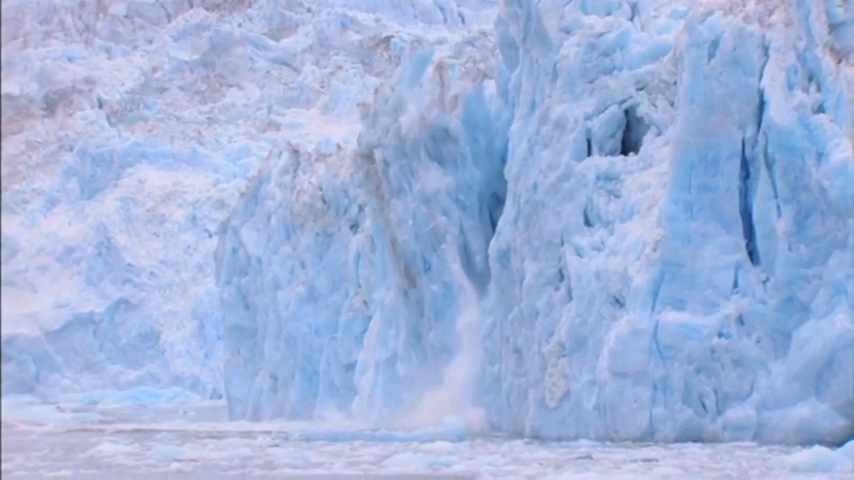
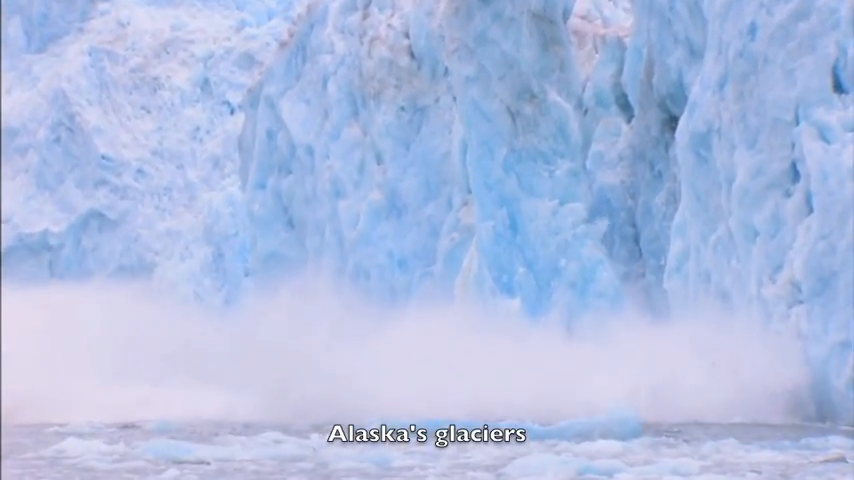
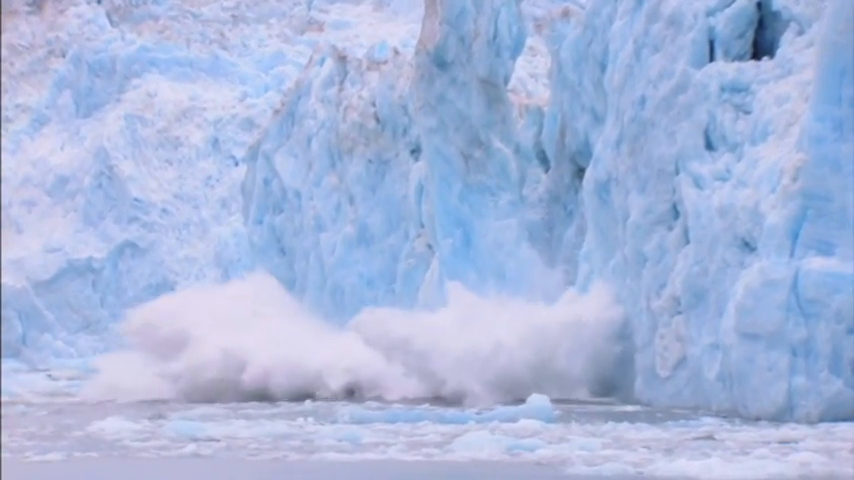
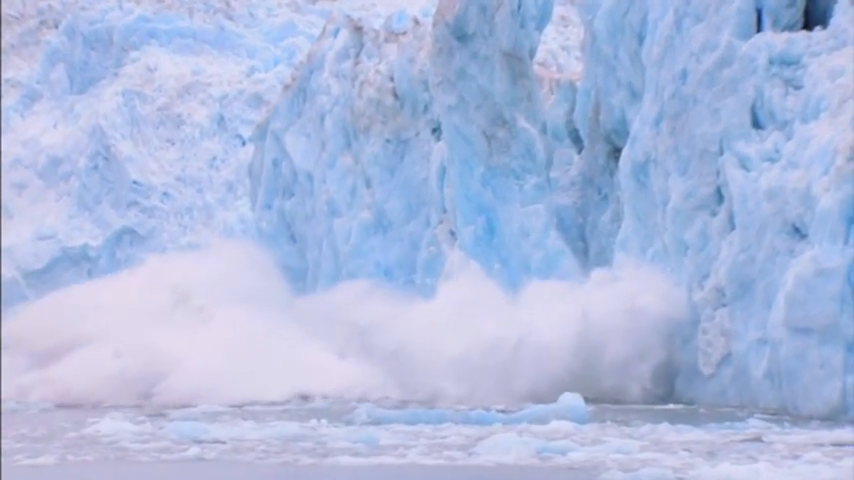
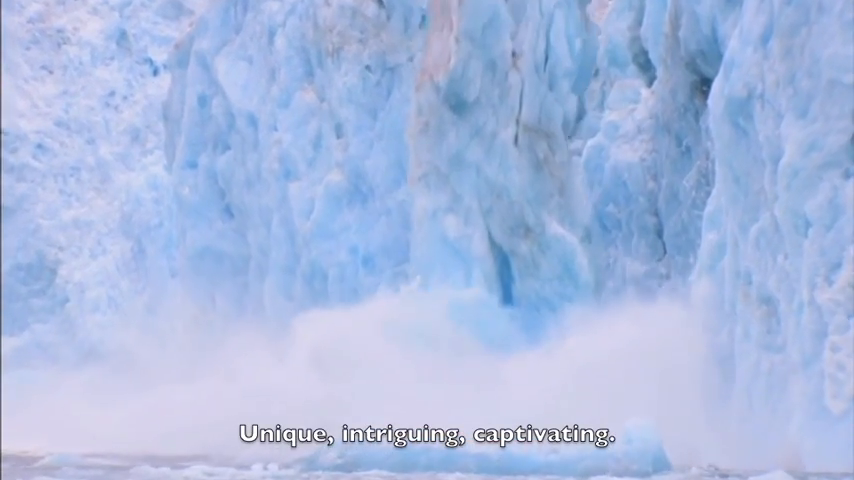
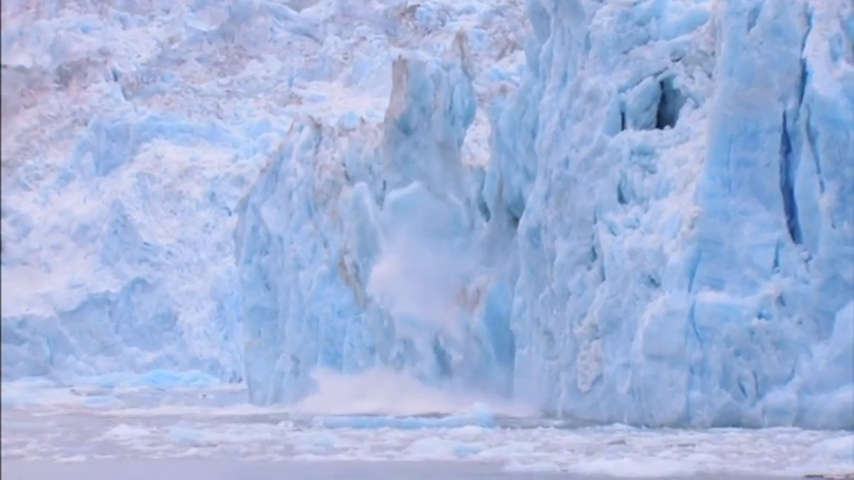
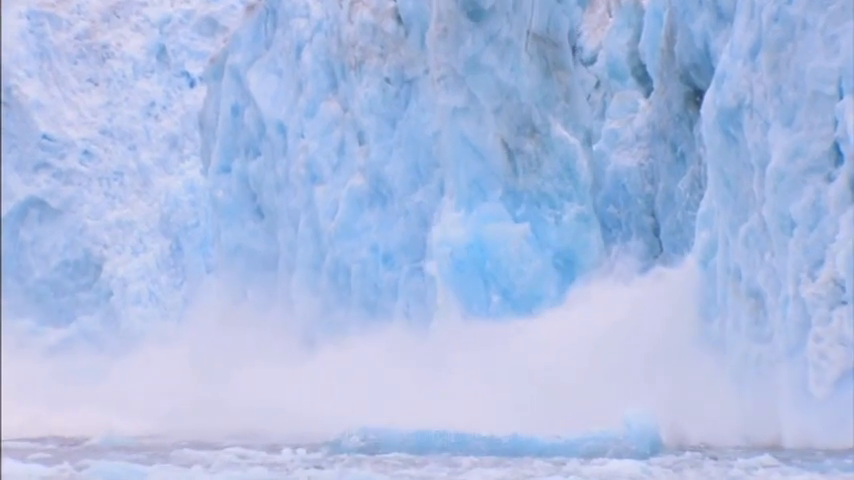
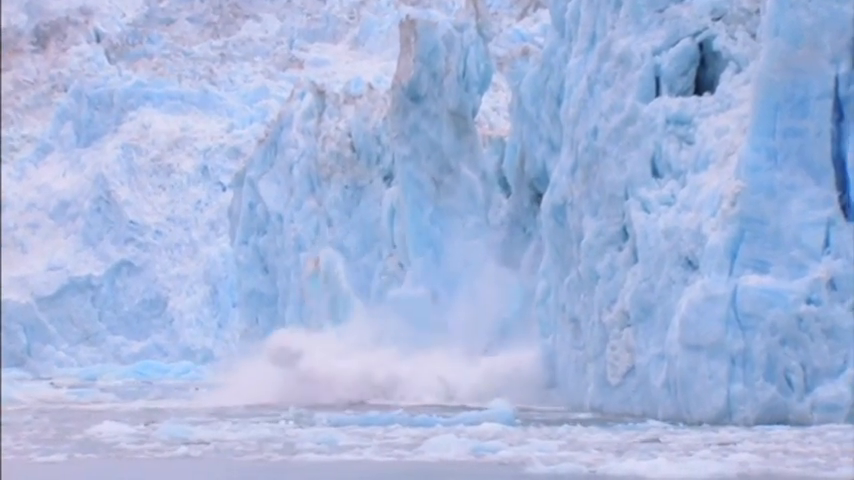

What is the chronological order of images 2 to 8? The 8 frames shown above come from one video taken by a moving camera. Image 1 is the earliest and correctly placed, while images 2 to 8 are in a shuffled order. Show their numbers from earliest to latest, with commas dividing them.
6, 8, 3, 4, 2, 7, 5
